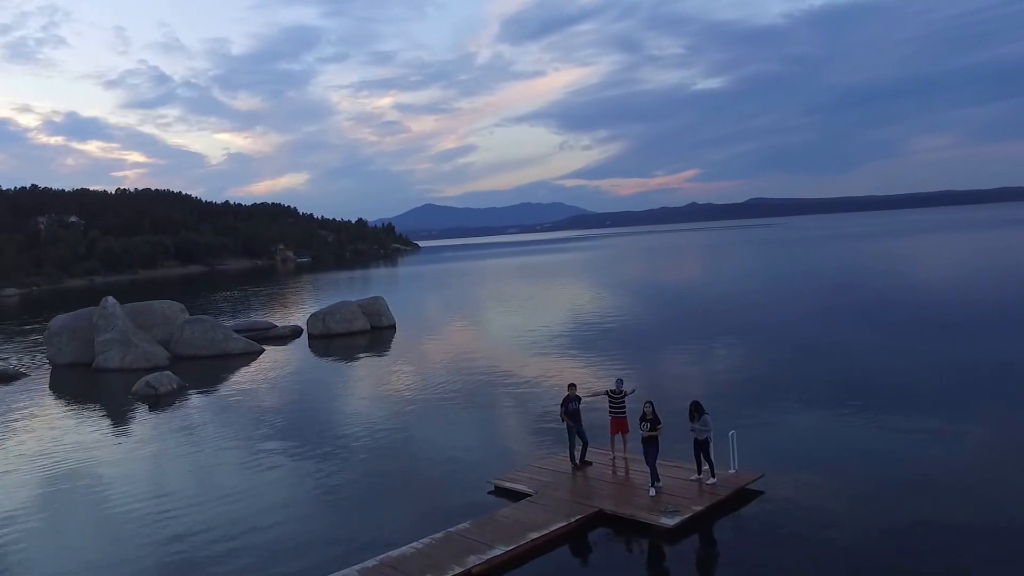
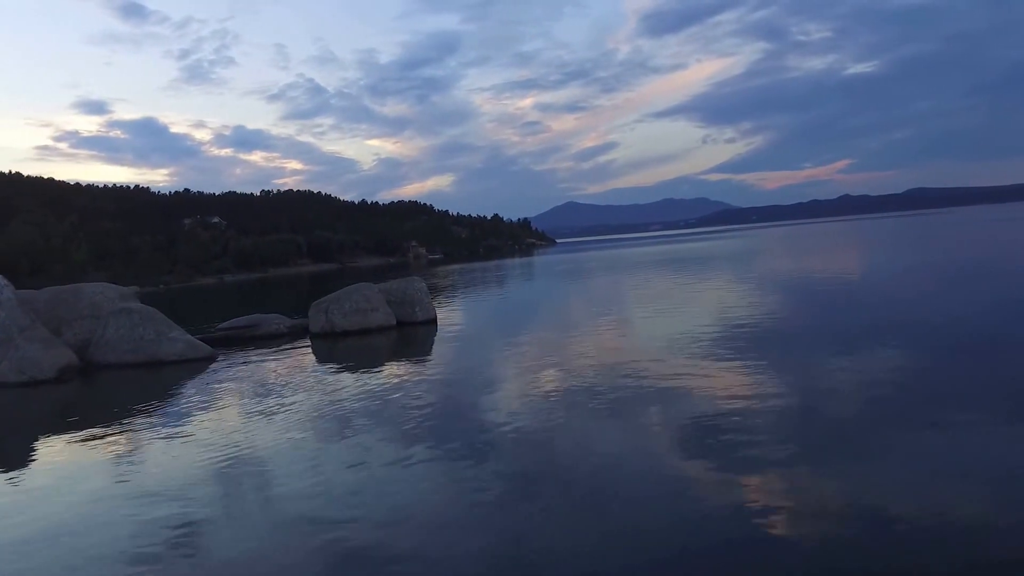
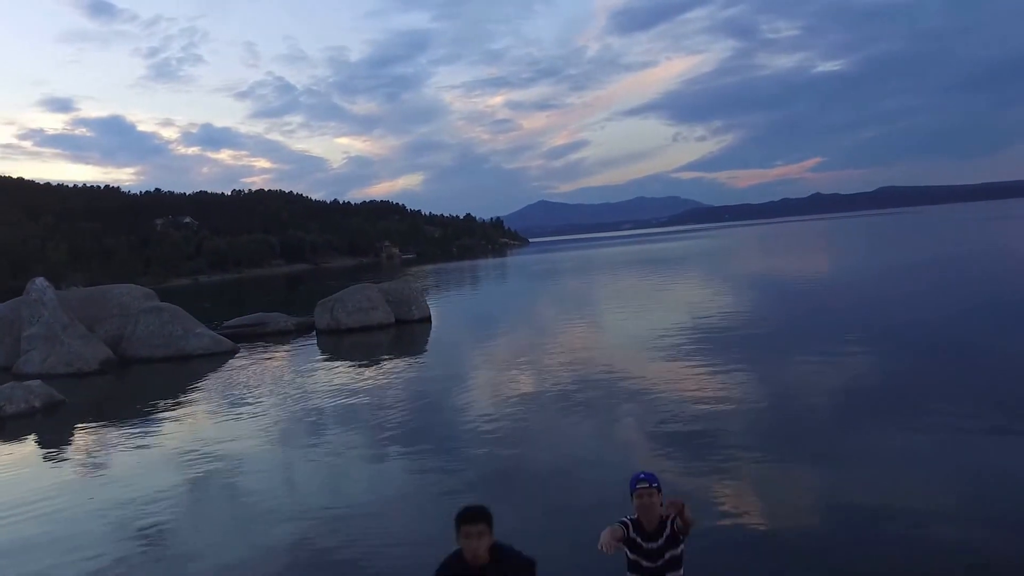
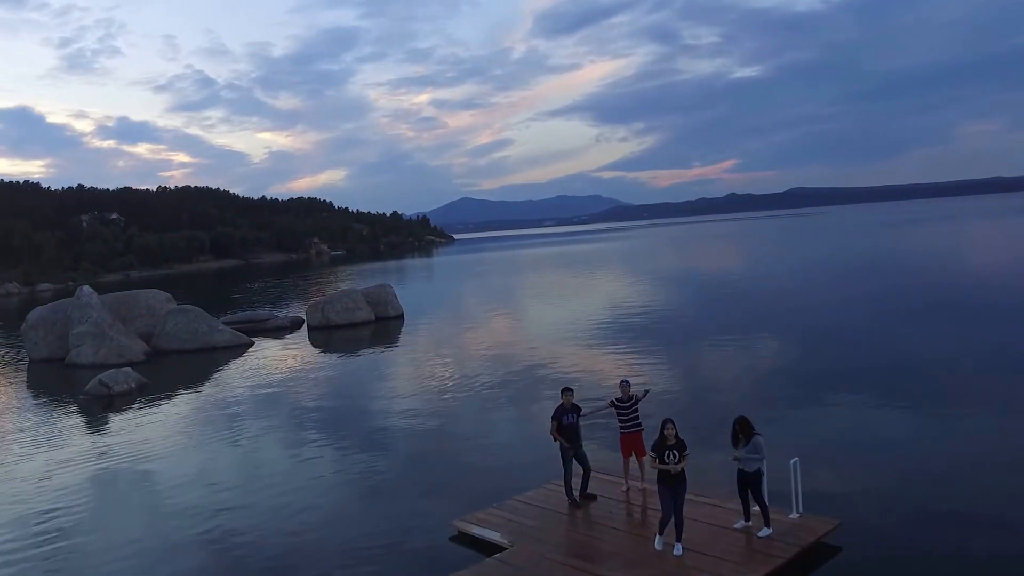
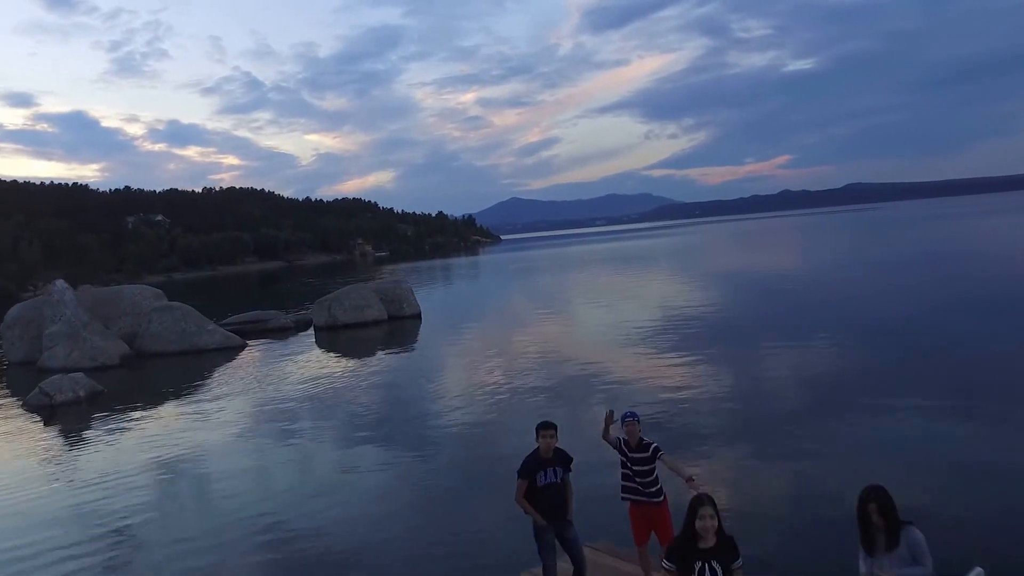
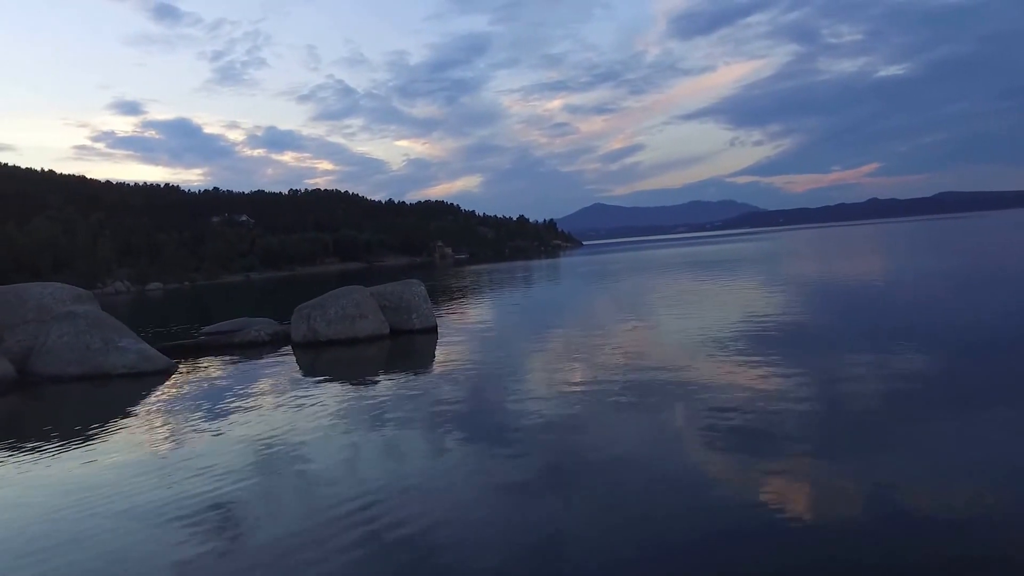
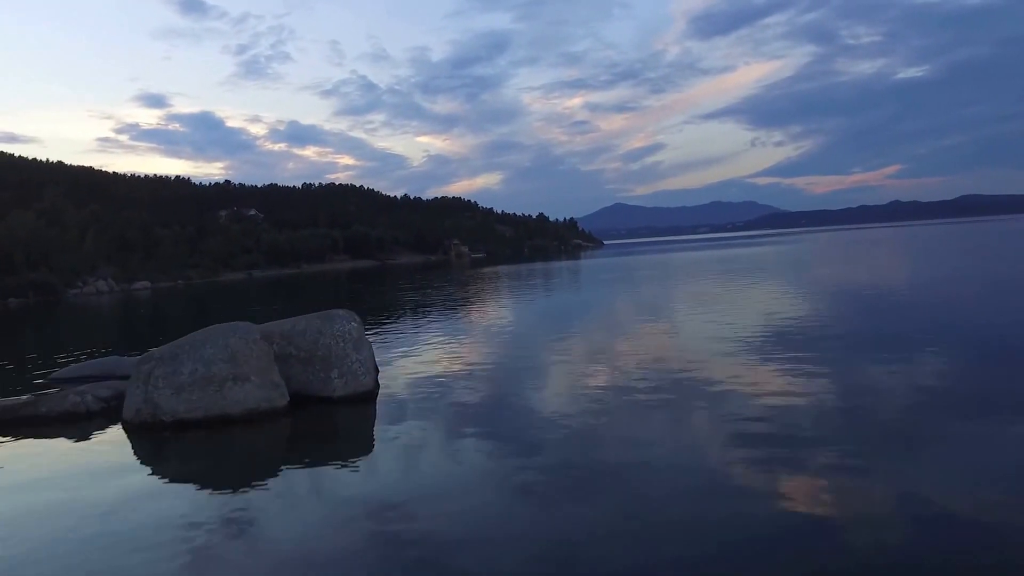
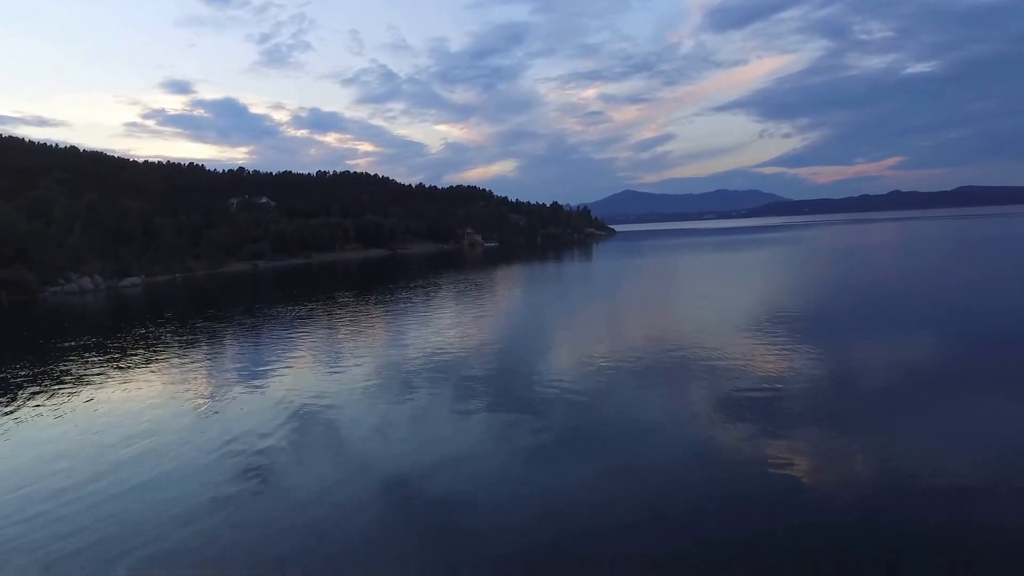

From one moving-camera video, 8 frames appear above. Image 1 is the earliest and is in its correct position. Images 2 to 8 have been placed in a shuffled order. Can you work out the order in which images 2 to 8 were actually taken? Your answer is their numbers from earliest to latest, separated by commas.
4, 5, 3, 2, 6, 7, 8
